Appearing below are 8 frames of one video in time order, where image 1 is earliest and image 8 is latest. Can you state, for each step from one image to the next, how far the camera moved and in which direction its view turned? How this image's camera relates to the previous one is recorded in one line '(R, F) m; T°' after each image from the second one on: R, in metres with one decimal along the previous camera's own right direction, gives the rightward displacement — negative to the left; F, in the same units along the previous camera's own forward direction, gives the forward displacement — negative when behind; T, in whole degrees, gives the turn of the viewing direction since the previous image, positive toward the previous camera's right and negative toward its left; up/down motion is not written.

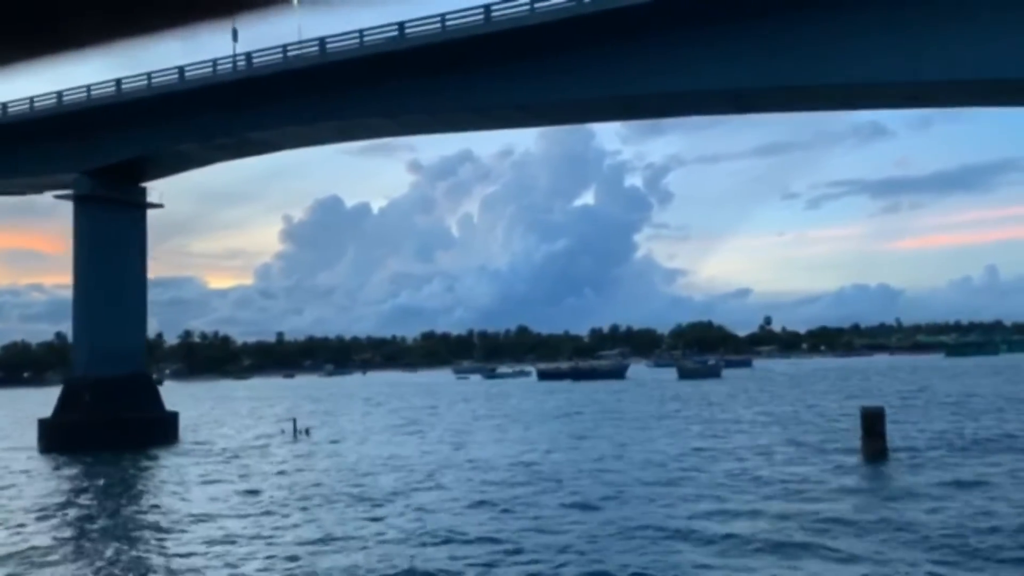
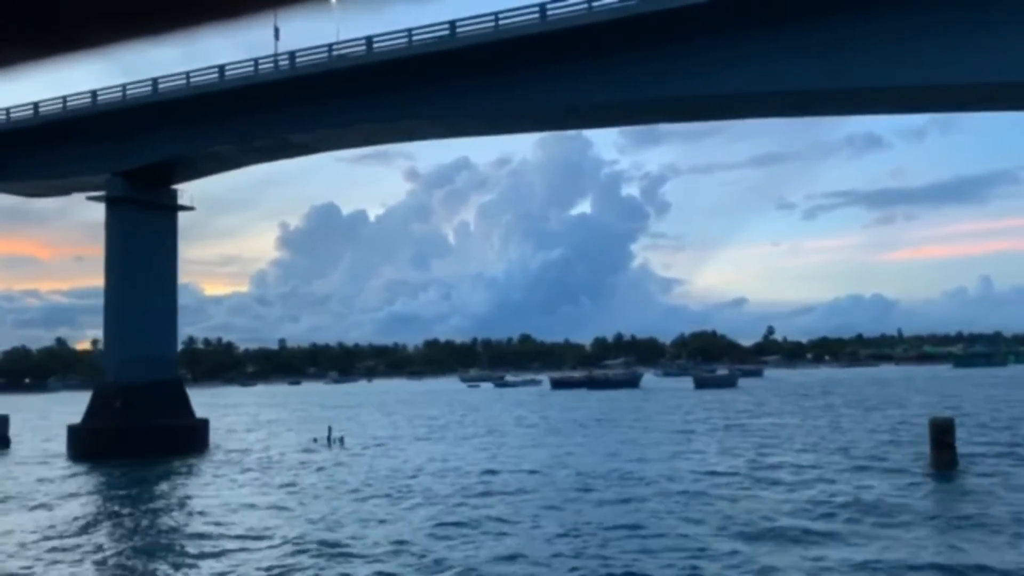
(-1.4, +0.8) m; 0°
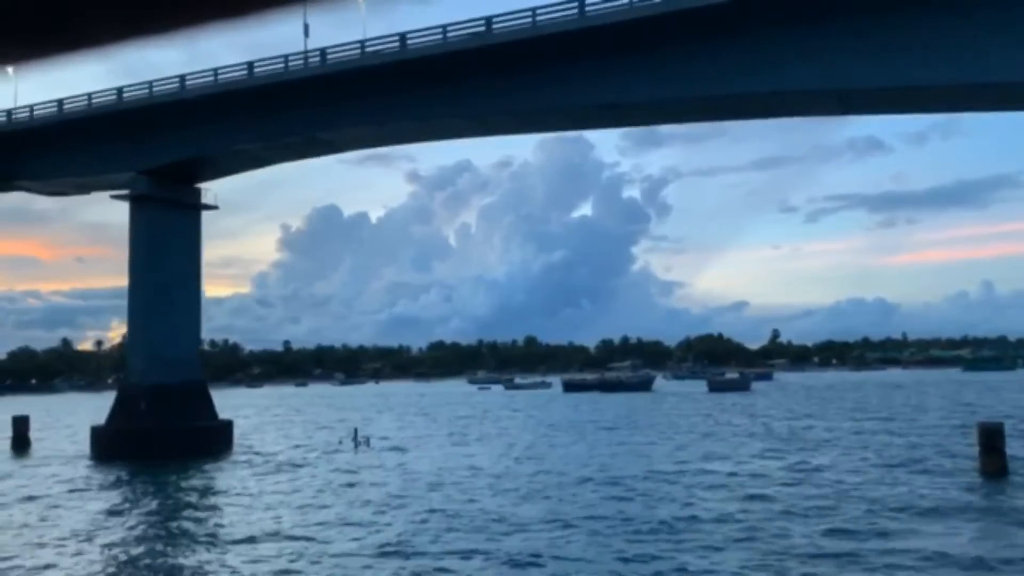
(-0.9, +0.5) m; 0°
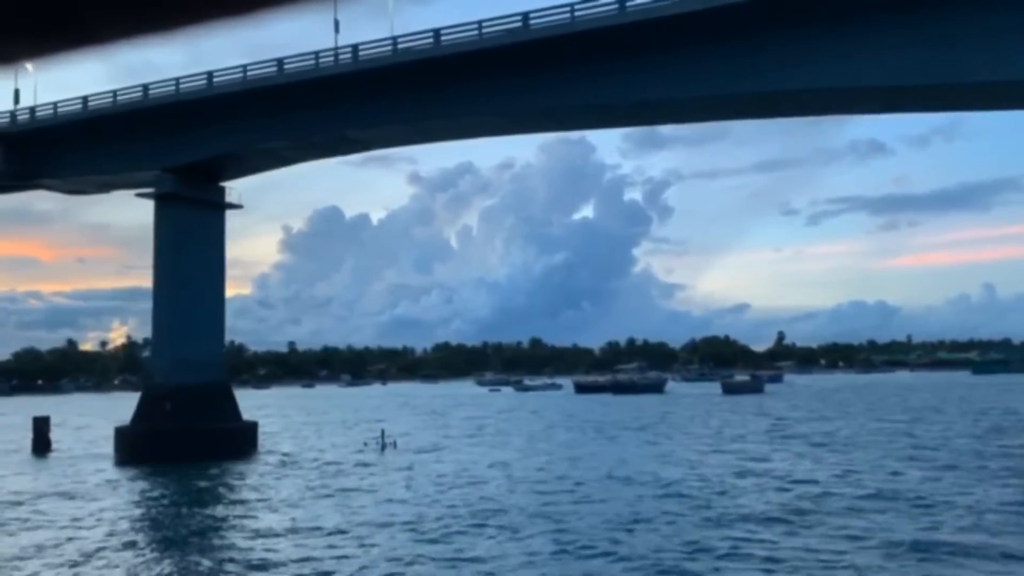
(-0.8, +0.4) m; 0°
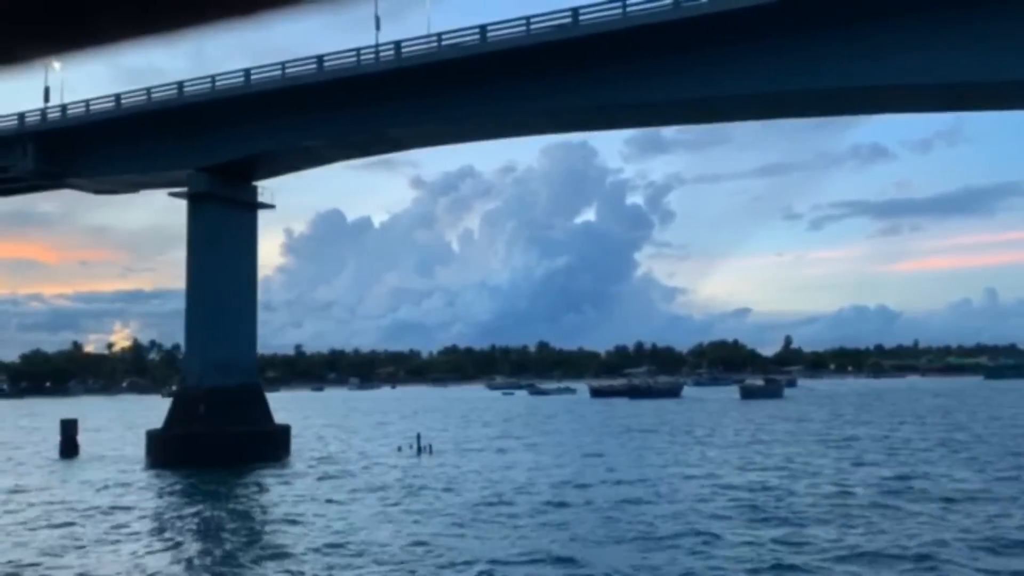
(-1.1, +0.6) m; 0°
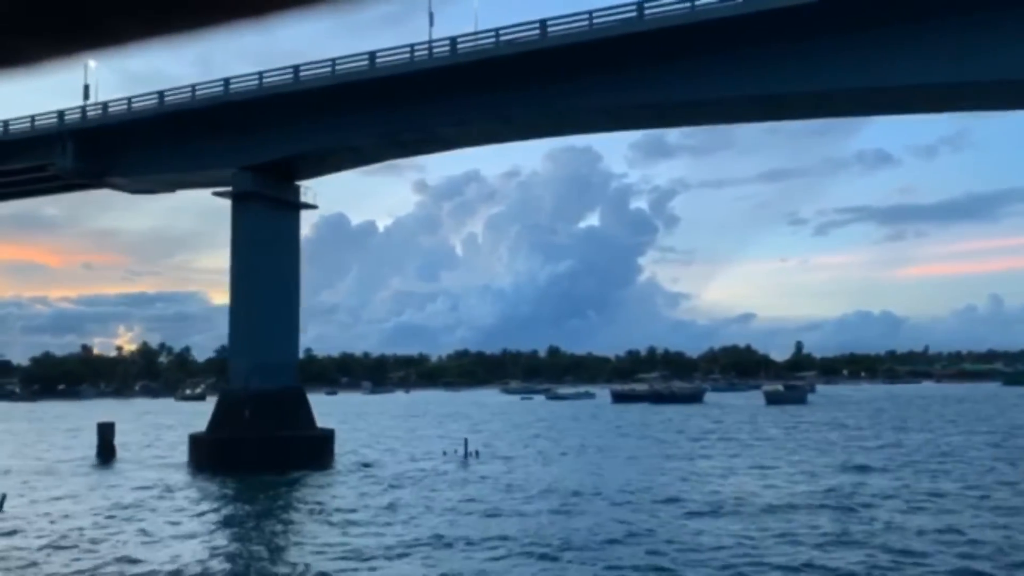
(-1.3, +0.7) m; 0°
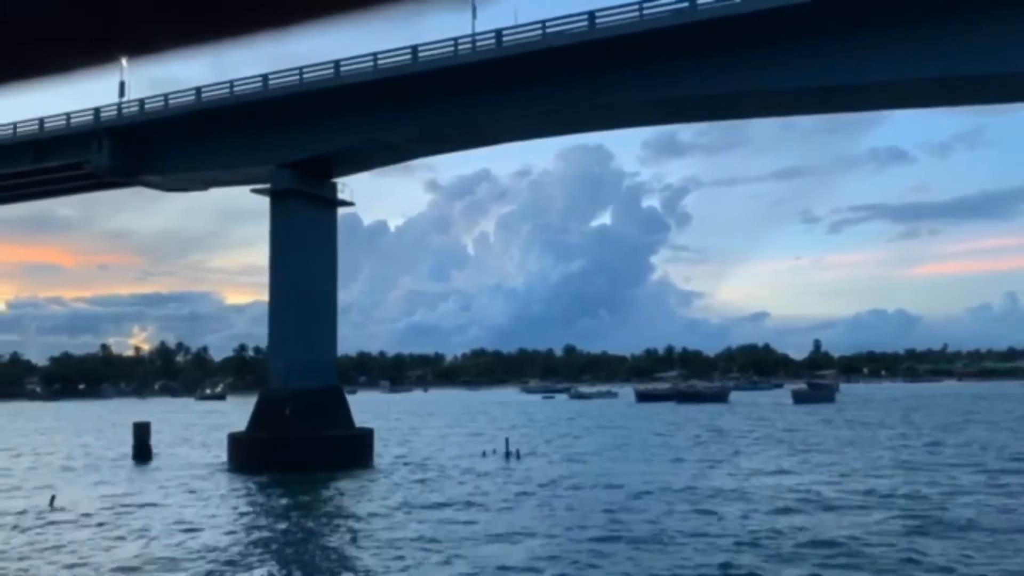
(-0.9, +0.5) m; -1°
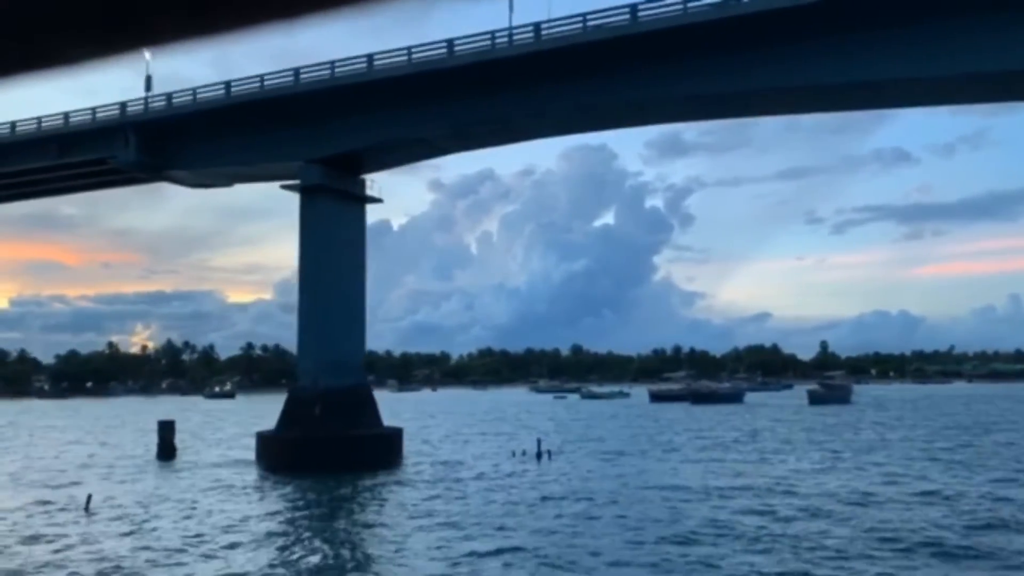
(-0.8, +0.5) m; 0°
